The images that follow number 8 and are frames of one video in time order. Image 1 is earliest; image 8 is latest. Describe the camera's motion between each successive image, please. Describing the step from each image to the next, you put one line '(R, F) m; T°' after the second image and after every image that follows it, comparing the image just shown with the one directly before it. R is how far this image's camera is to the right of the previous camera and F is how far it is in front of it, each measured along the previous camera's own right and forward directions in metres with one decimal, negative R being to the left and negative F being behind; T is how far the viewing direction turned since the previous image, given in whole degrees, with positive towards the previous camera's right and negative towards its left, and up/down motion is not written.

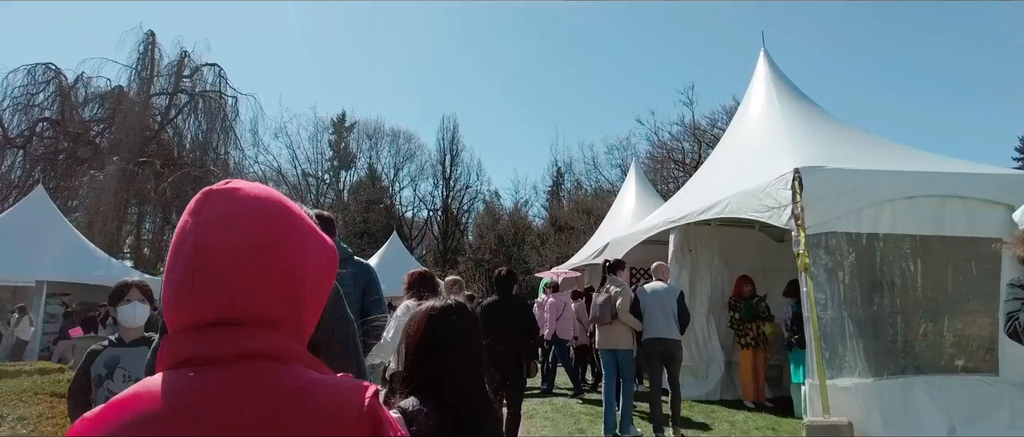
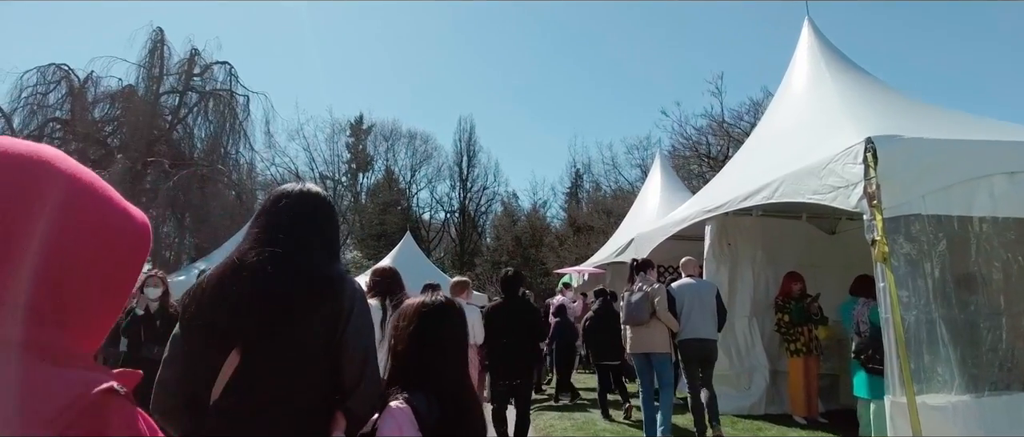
(0.0, +0.6) m; -2°
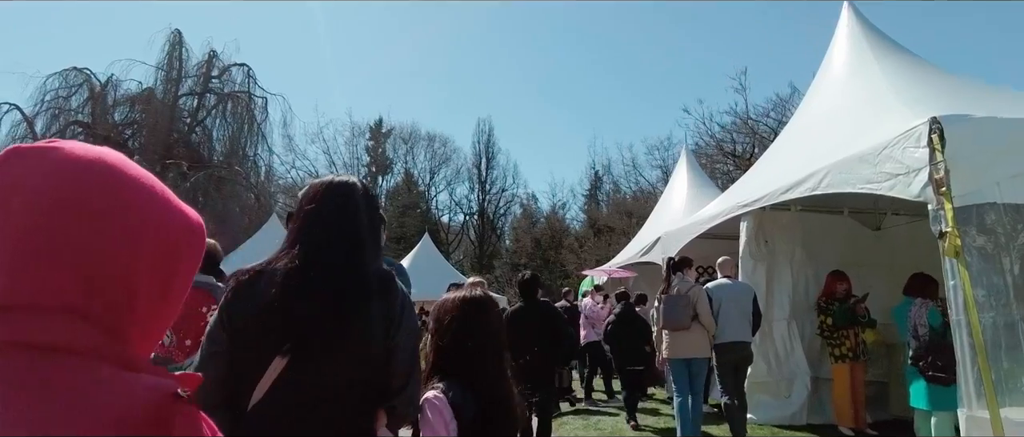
(0.0, +0.3) m; -2°
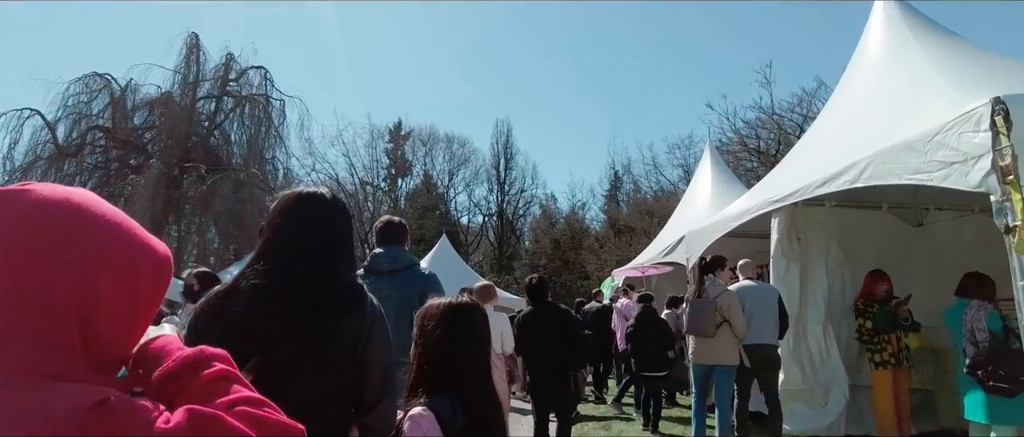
(0.0, +0.2) m; -2°
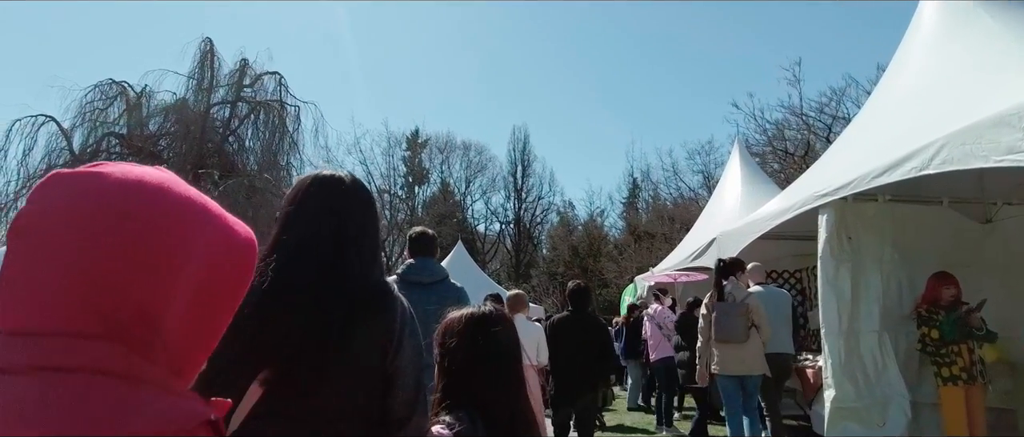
(0.0, +0.4) m; -1°
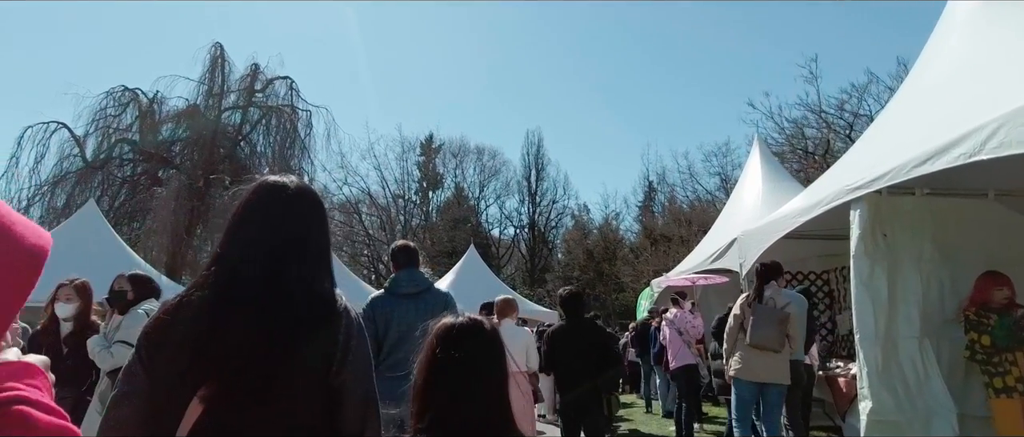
(+0.1, +0.3) m; -1°
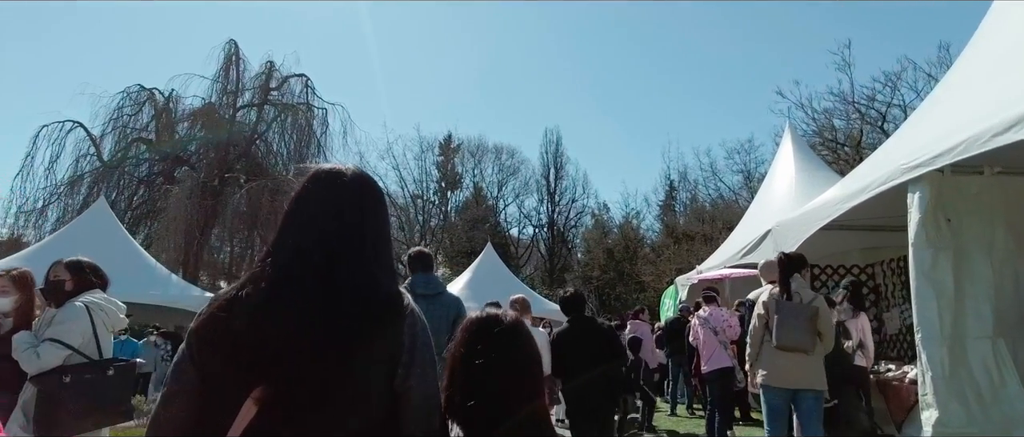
(0.0, +0.4) m; -2°
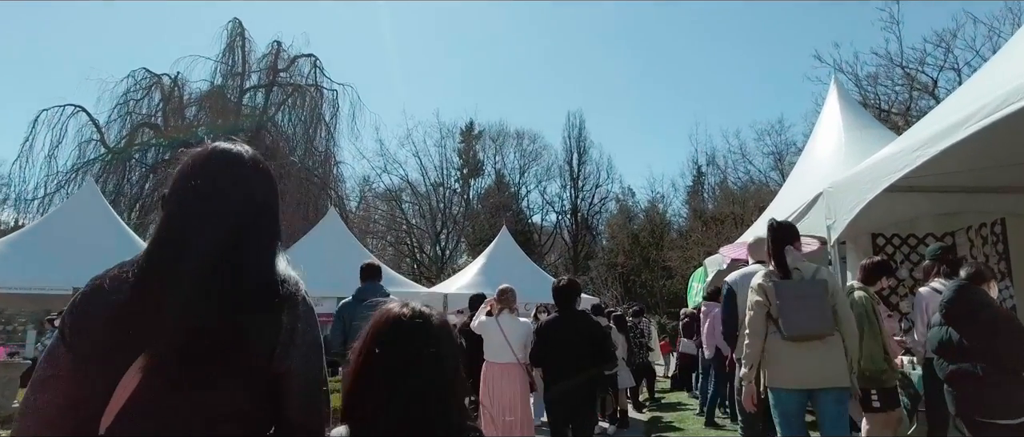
(+0.2, +0.8) m; -2°
